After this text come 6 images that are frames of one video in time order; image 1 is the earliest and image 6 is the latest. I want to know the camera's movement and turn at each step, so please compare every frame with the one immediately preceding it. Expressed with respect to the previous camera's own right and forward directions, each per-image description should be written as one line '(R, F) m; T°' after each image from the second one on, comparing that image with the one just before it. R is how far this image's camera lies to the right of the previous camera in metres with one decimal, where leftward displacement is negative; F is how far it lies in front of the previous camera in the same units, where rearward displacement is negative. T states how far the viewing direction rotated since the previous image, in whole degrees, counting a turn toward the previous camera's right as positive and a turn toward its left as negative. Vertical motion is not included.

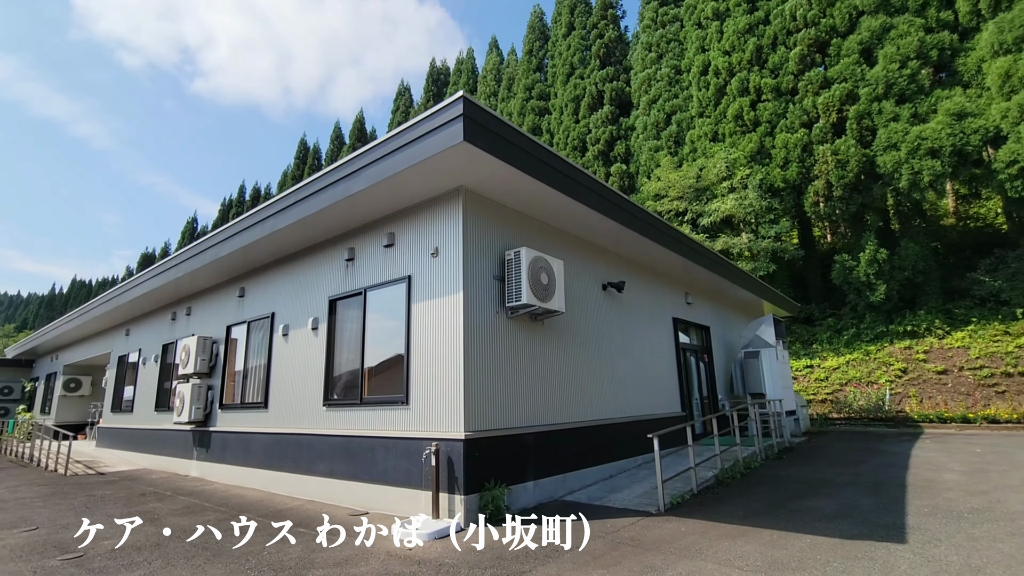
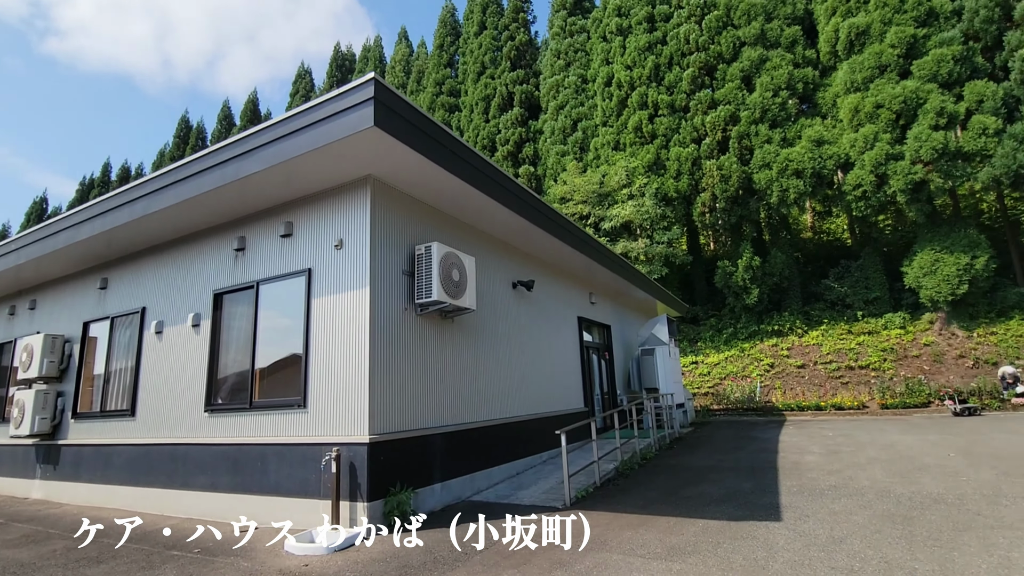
(-0.1, +0.1) m; +11°
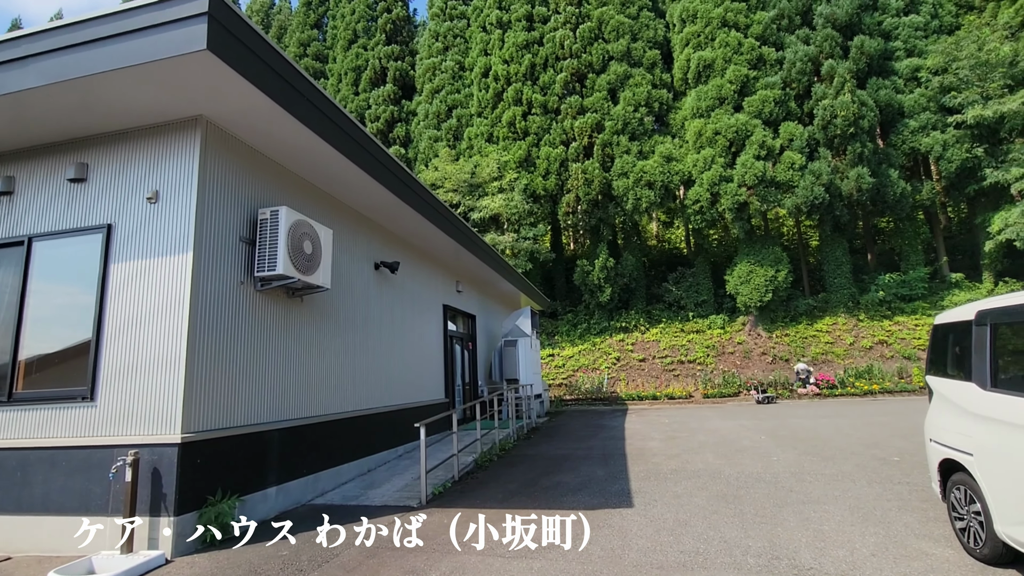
(0.0, +0.4) m; +16°
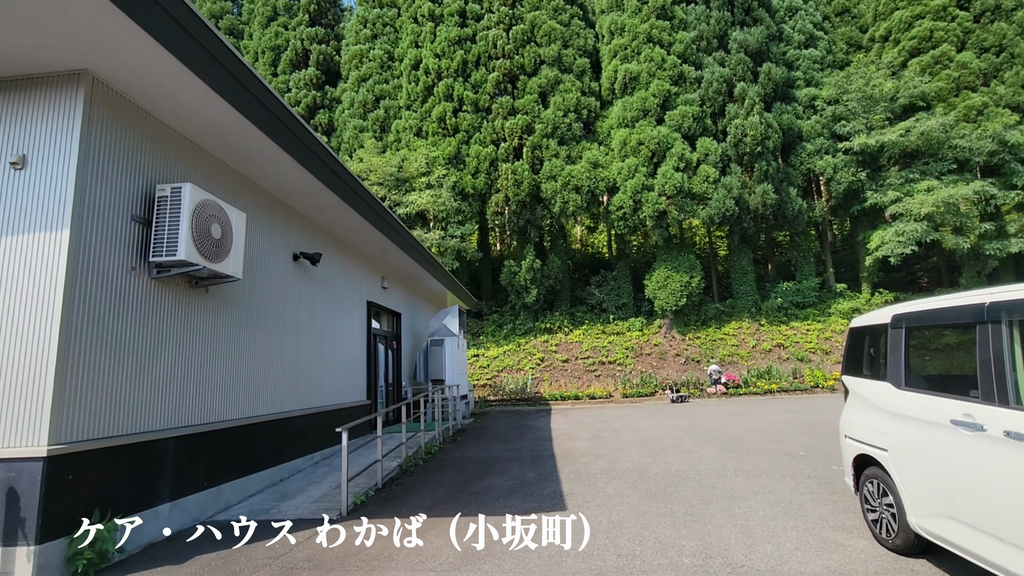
(-0.1, +0.2) m; +9°
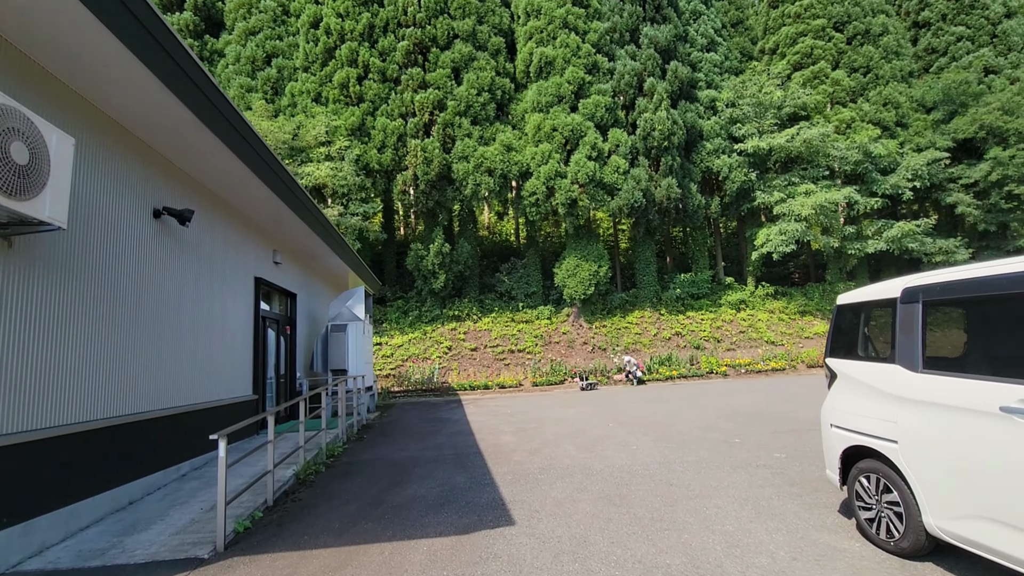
(-0.3, +0.9) m; +11°
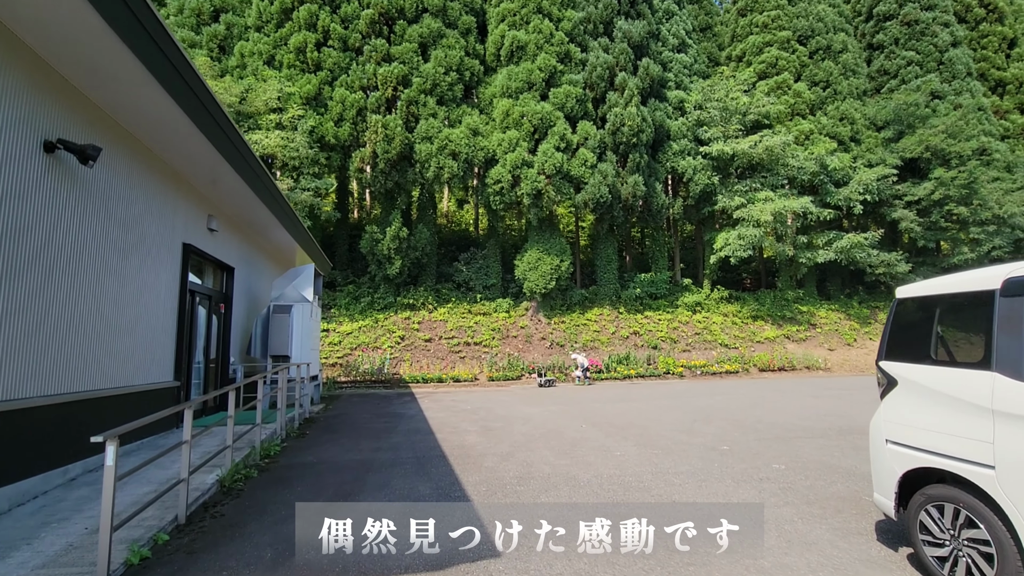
(-0.3, +0.7) m; +5°
